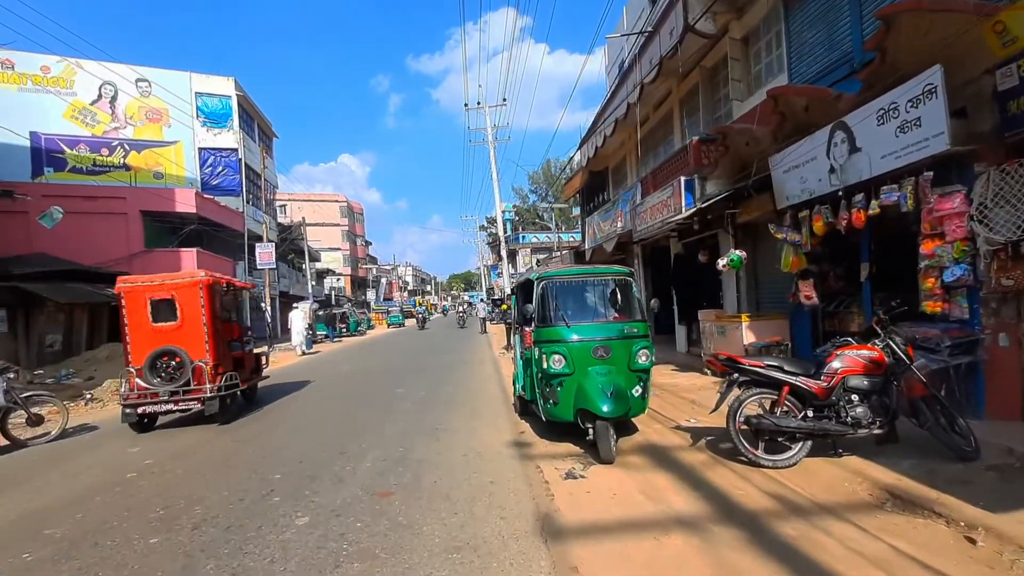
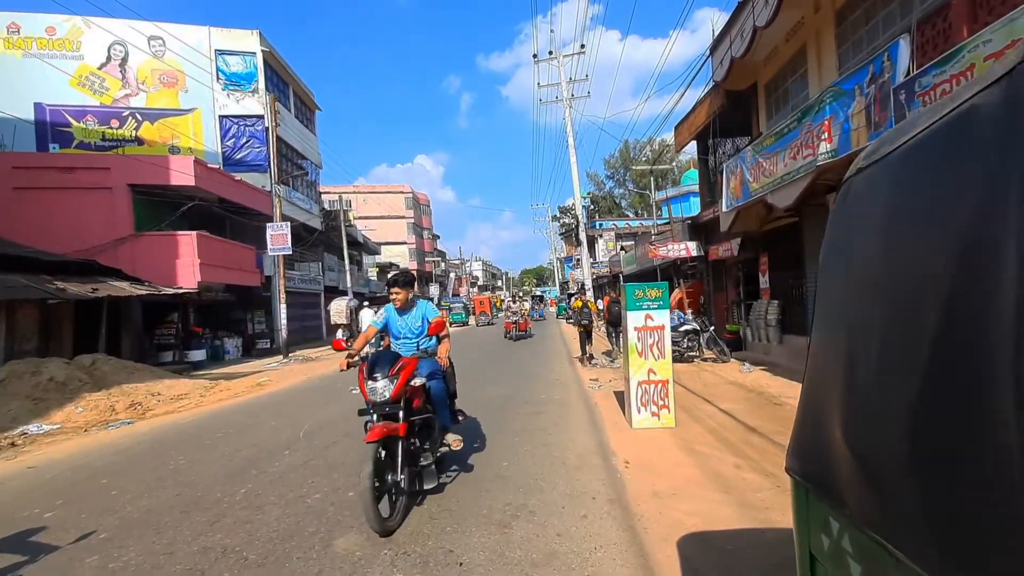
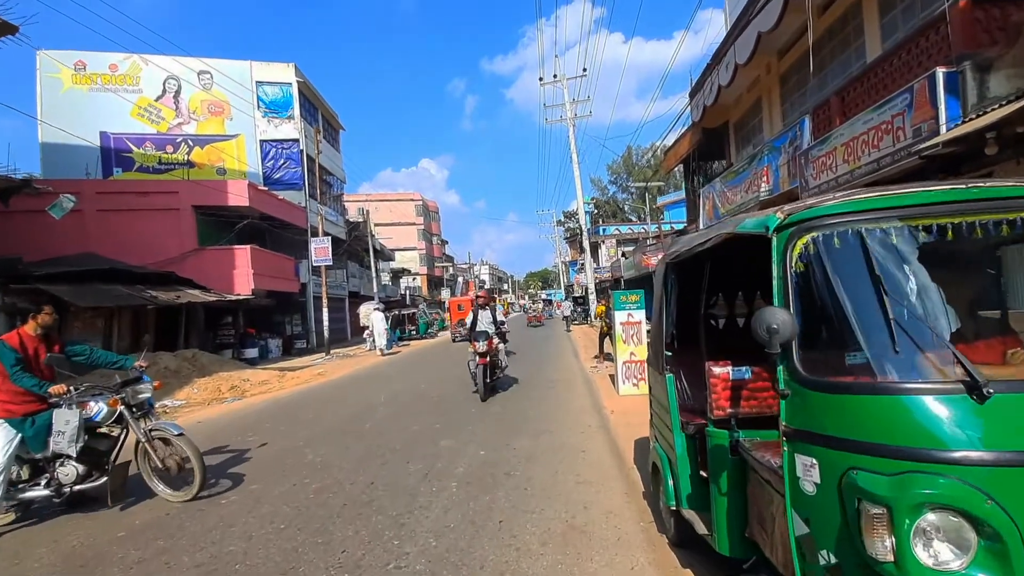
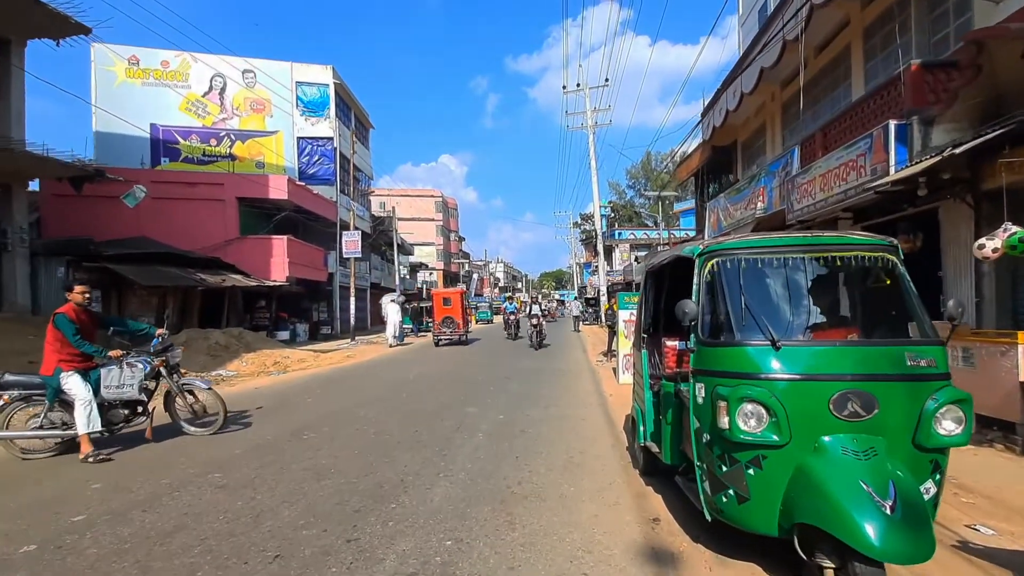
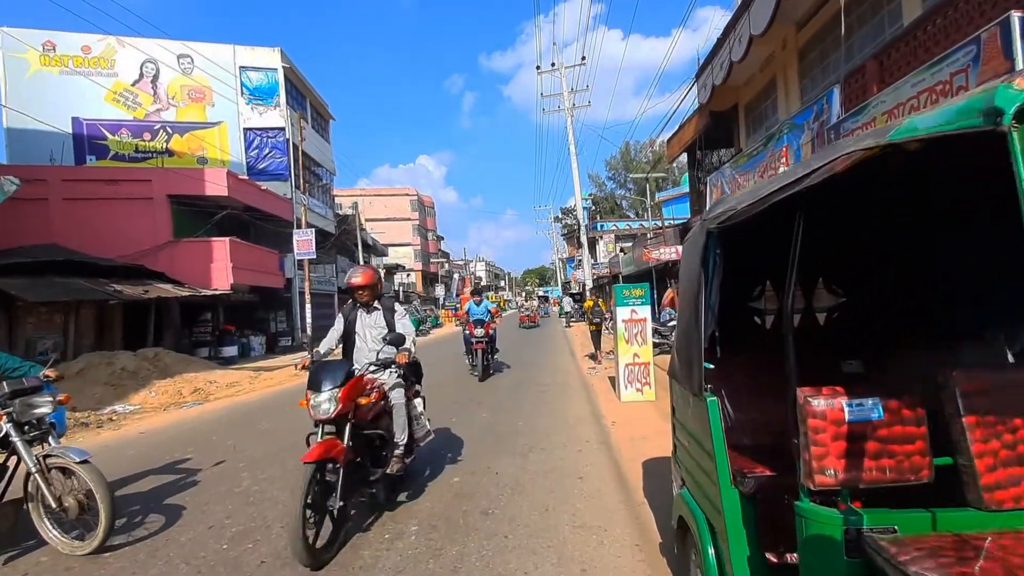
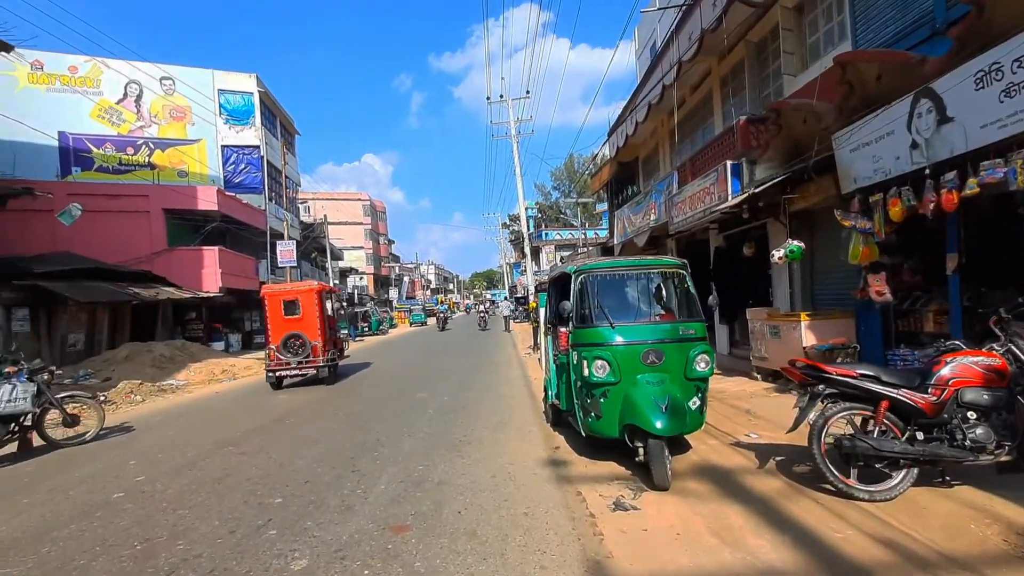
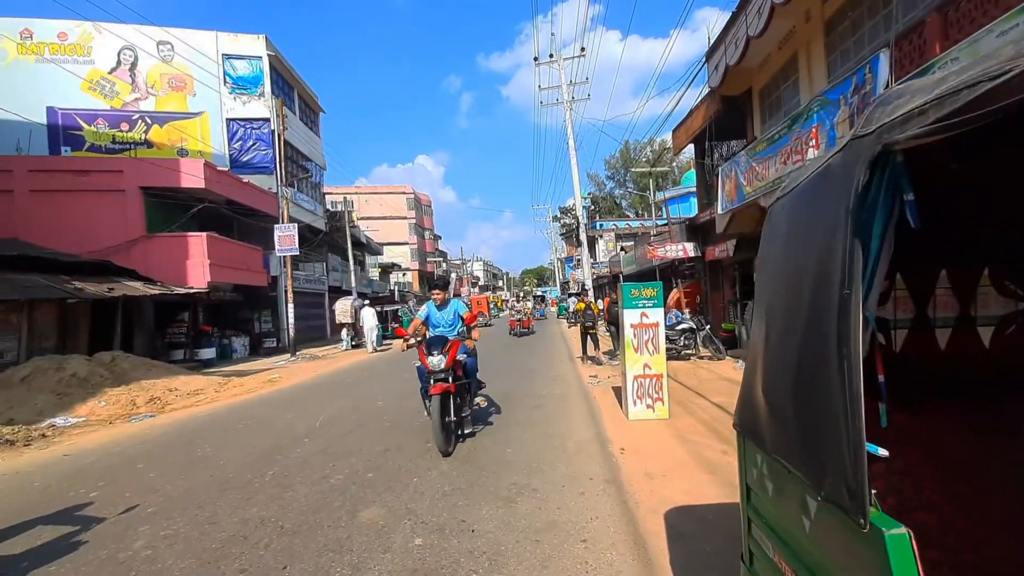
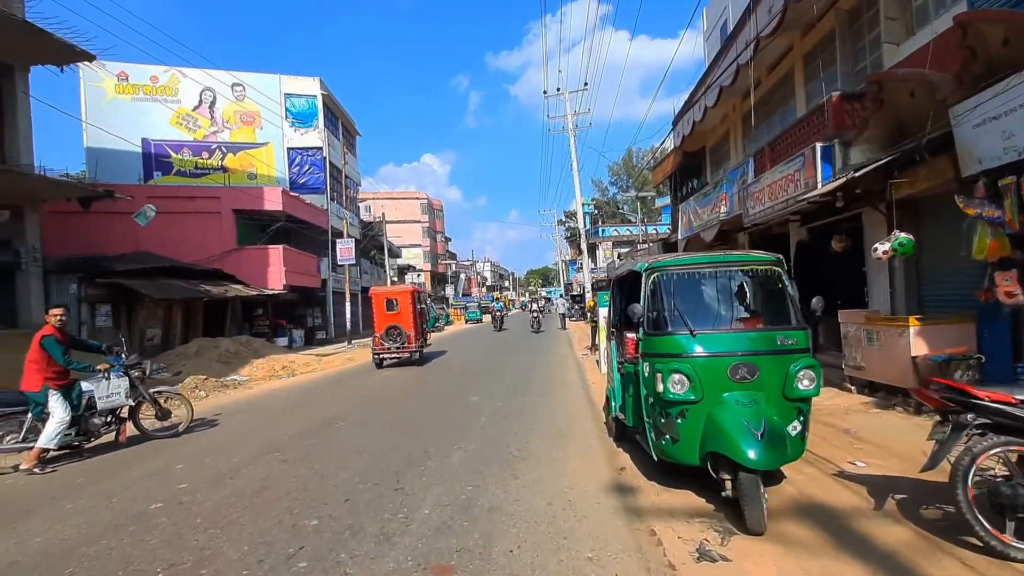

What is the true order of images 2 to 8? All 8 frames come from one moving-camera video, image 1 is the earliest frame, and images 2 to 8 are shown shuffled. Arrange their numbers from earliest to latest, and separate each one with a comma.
6, 8, 4, 3, 5, 7, 2
